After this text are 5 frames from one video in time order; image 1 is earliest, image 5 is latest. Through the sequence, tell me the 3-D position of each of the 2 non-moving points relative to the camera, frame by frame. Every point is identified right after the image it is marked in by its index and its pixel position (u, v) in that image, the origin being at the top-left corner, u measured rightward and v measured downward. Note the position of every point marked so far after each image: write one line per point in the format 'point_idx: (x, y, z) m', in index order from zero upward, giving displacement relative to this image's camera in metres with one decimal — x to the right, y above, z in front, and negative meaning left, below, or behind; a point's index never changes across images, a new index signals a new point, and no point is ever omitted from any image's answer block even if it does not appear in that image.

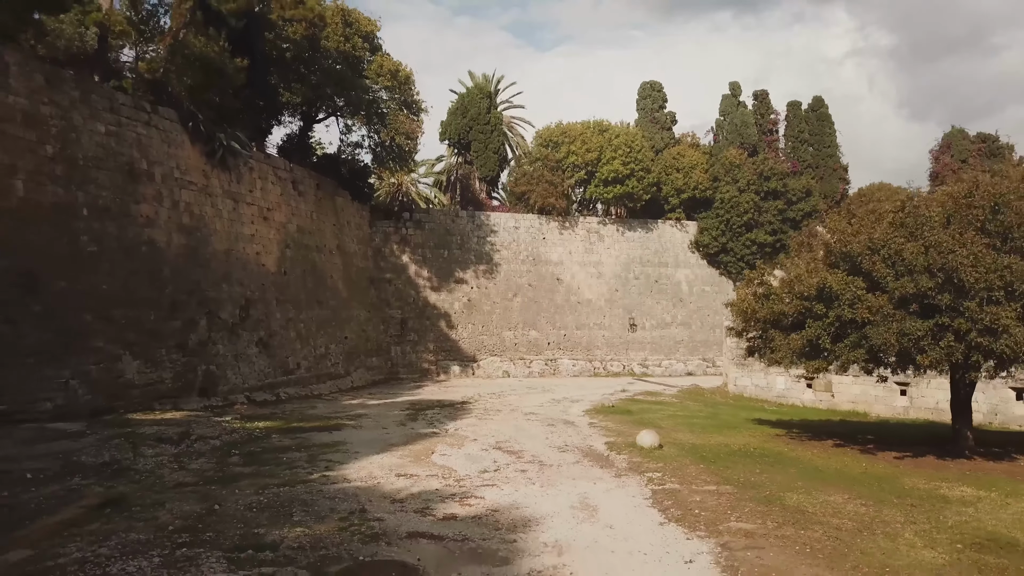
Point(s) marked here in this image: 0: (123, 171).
0: (-6.6, +2.0, +12.9) m
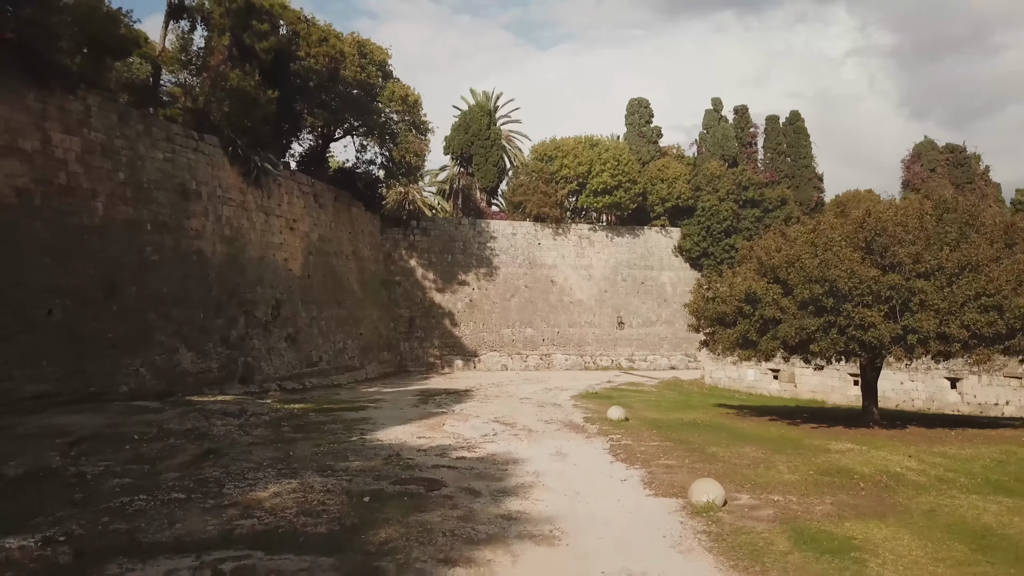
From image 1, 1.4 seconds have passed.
0: (-6.6, +1.9, +15.1) m
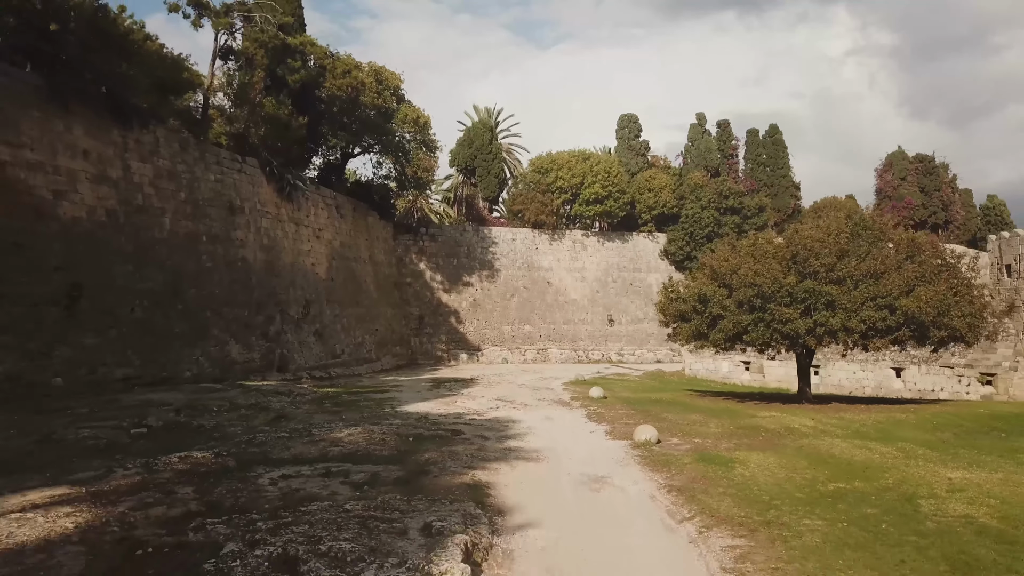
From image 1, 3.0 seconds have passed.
0: (-6.6, +1.9, +17.7) m
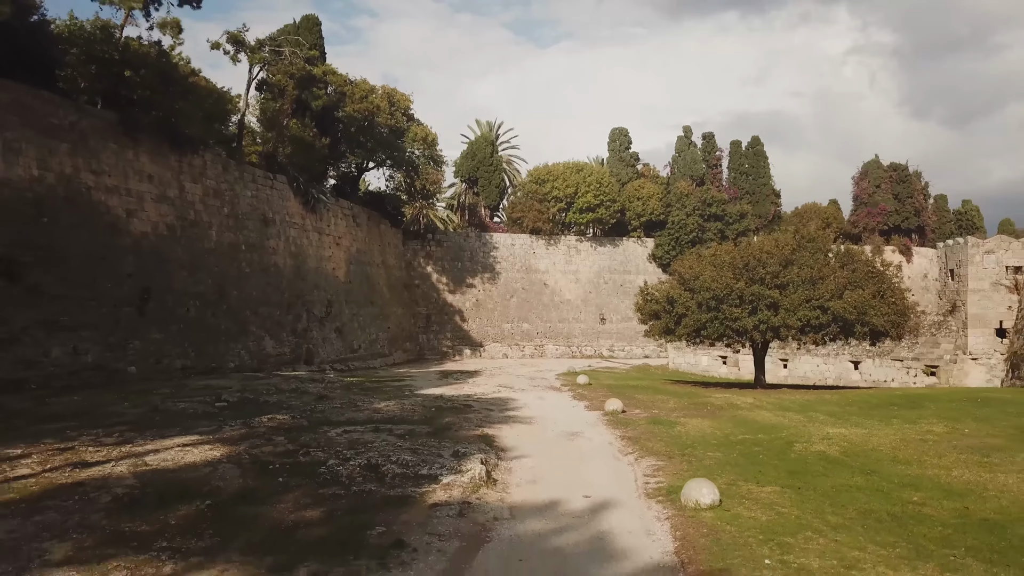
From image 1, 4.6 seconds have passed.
0: (-6.7, +1.8, +20.1) m
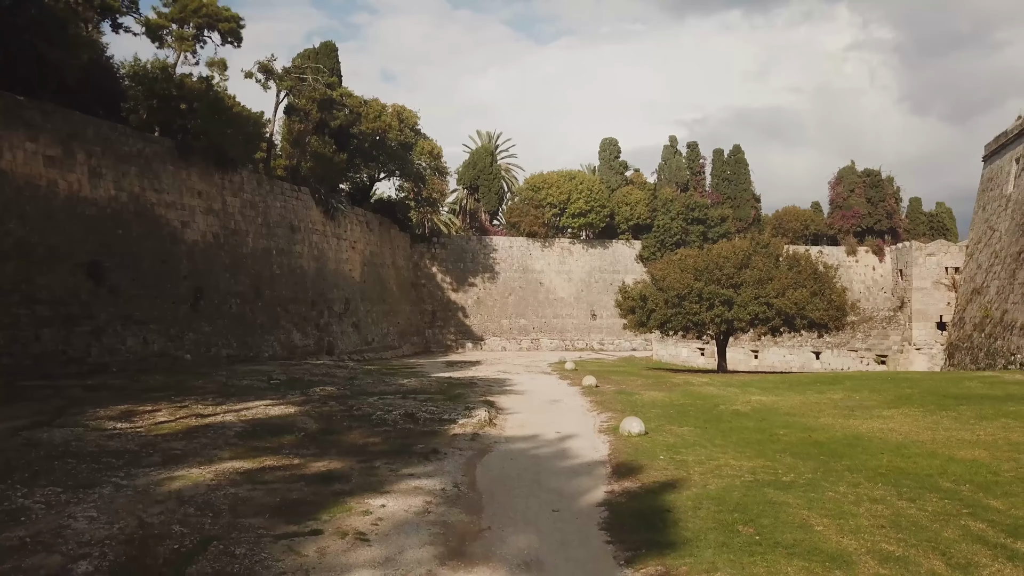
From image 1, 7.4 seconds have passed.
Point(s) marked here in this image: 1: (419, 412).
0: (-6.7, +1.8, +22.9) m
1: (-1.2, -1.6, +9.9) m
